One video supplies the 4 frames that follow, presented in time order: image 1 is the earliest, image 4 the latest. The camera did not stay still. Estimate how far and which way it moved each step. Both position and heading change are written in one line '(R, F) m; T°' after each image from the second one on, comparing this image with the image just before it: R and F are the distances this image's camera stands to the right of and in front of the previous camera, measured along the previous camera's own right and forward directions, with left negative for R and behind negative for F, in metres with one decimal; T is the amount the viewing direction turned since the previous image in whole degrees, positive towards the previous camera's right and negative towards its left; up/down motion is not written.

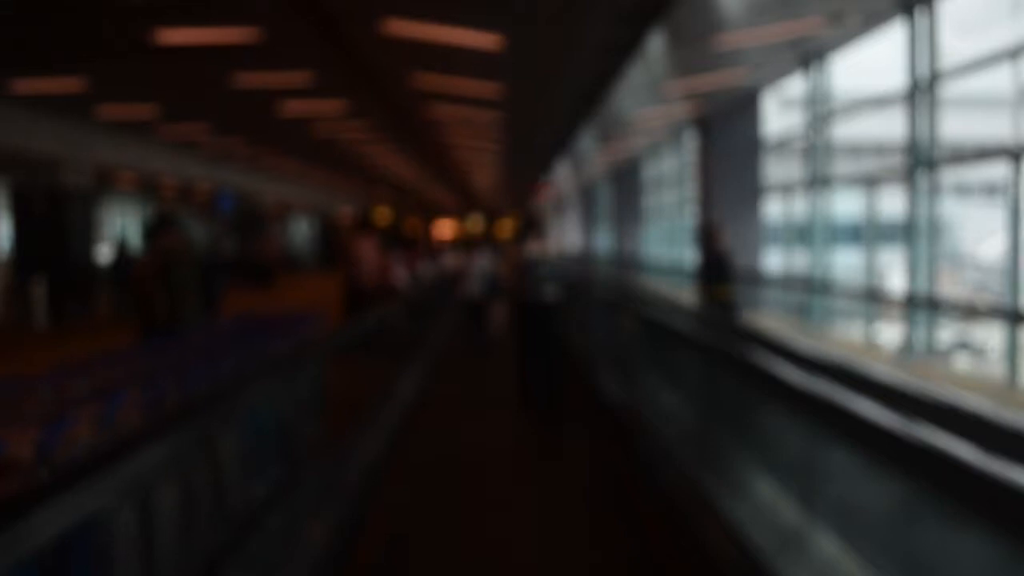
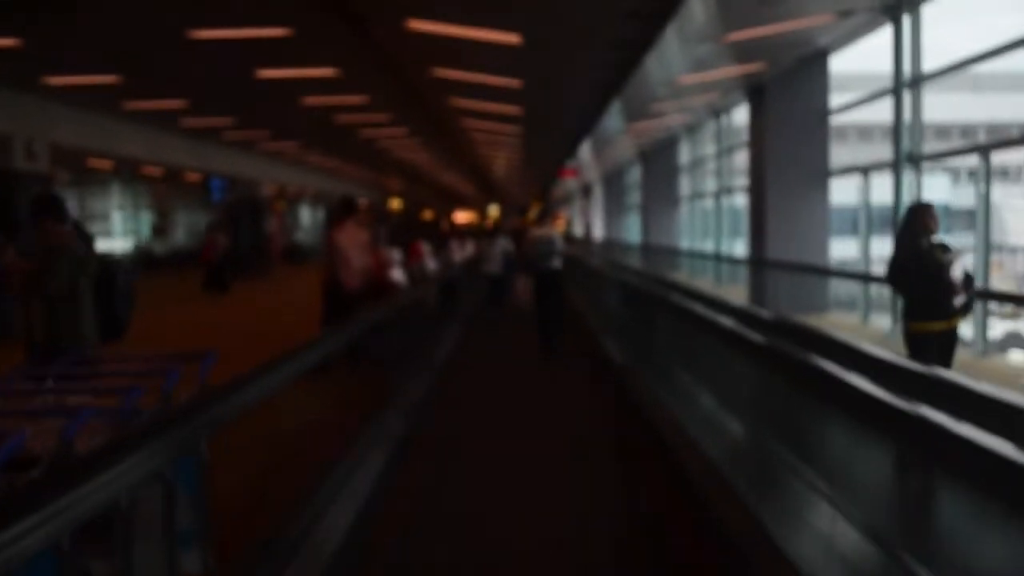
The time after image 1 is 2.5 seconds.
(+0.2, +1.4) m; -2°
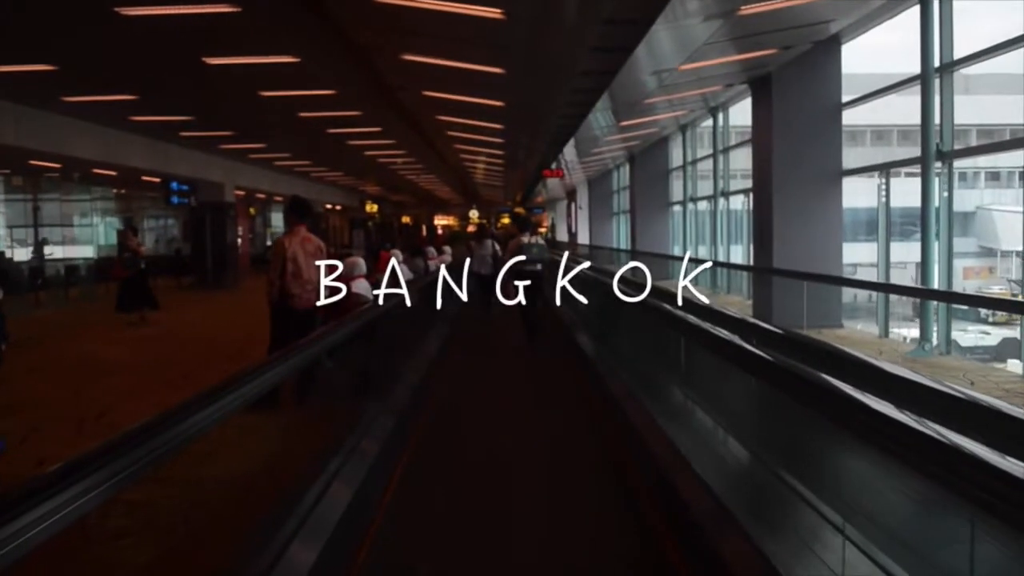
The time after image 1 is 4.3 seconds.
(0.0, +0.8) m; +1°
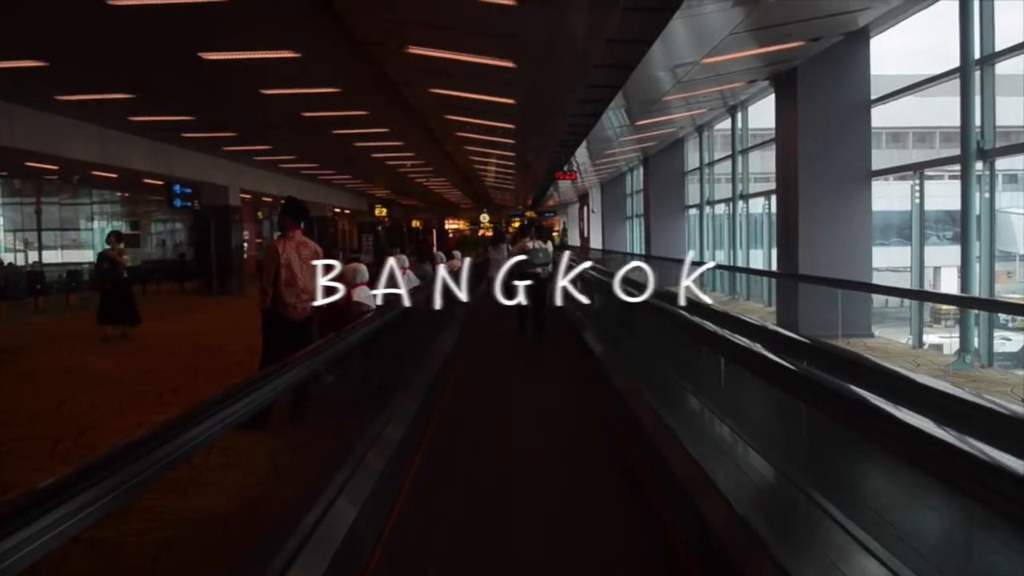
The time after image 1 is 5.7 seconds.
(0.0, +0.3) m; 0°
